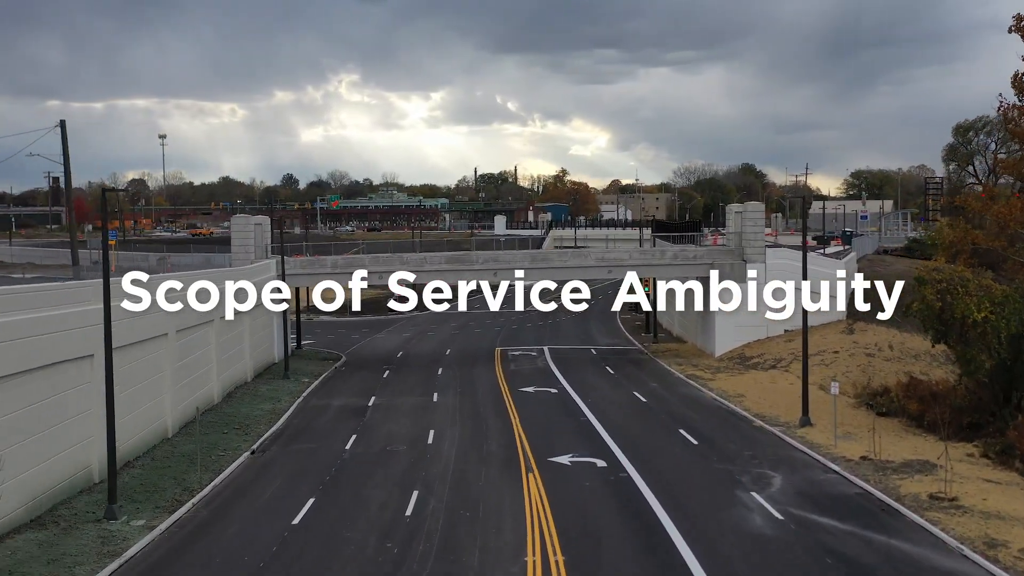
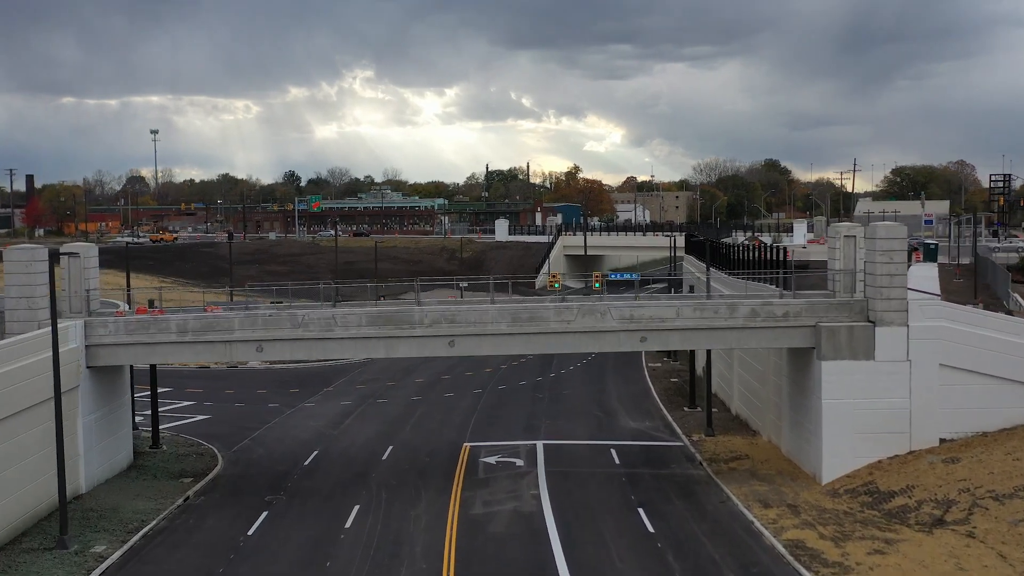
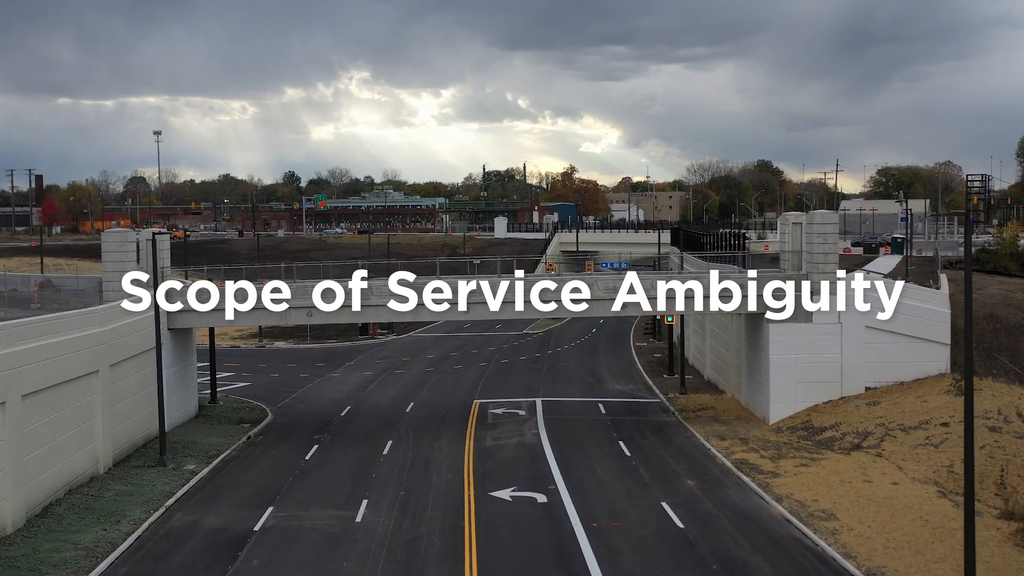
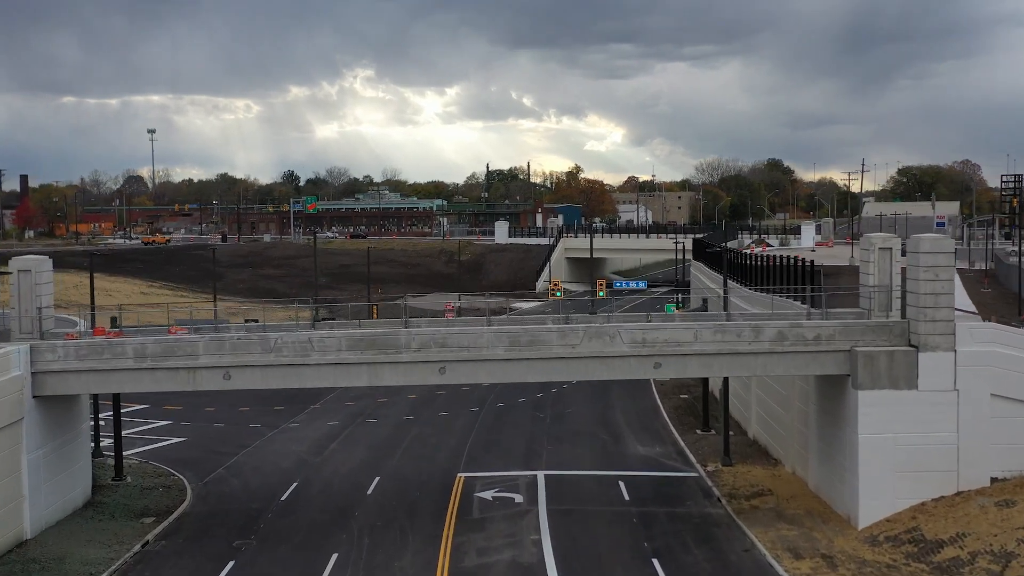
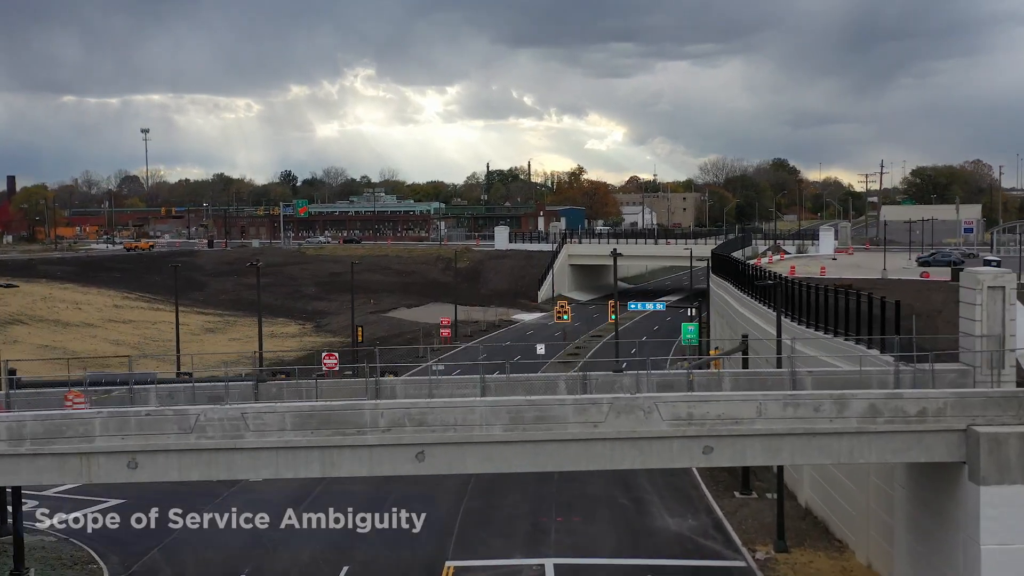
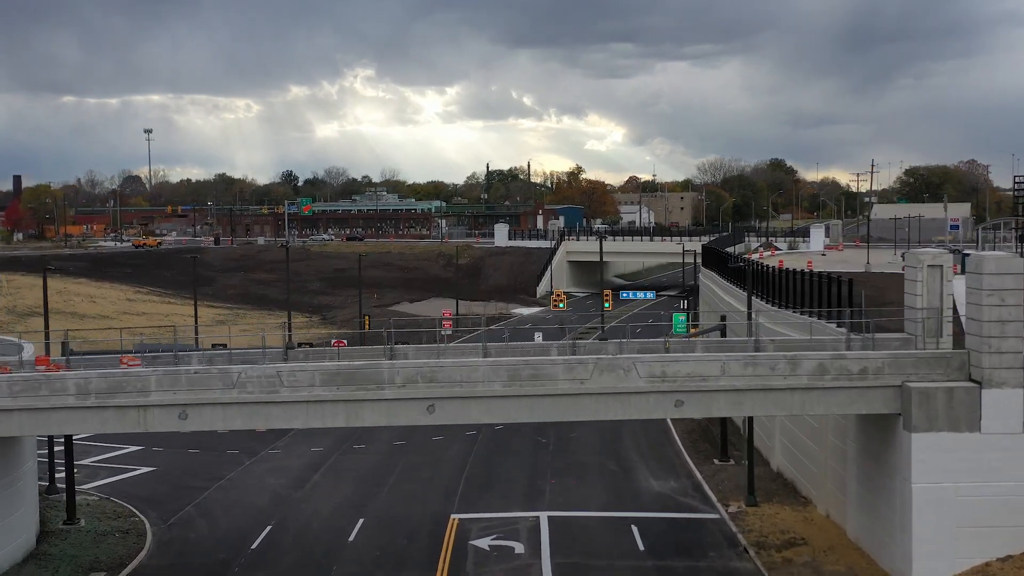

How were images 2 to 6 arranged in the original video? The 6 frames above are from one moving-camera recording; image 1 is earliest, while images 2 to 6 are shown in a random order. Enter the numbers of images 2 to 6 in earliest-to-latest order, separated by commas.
3, 2, 4, 6, 5
